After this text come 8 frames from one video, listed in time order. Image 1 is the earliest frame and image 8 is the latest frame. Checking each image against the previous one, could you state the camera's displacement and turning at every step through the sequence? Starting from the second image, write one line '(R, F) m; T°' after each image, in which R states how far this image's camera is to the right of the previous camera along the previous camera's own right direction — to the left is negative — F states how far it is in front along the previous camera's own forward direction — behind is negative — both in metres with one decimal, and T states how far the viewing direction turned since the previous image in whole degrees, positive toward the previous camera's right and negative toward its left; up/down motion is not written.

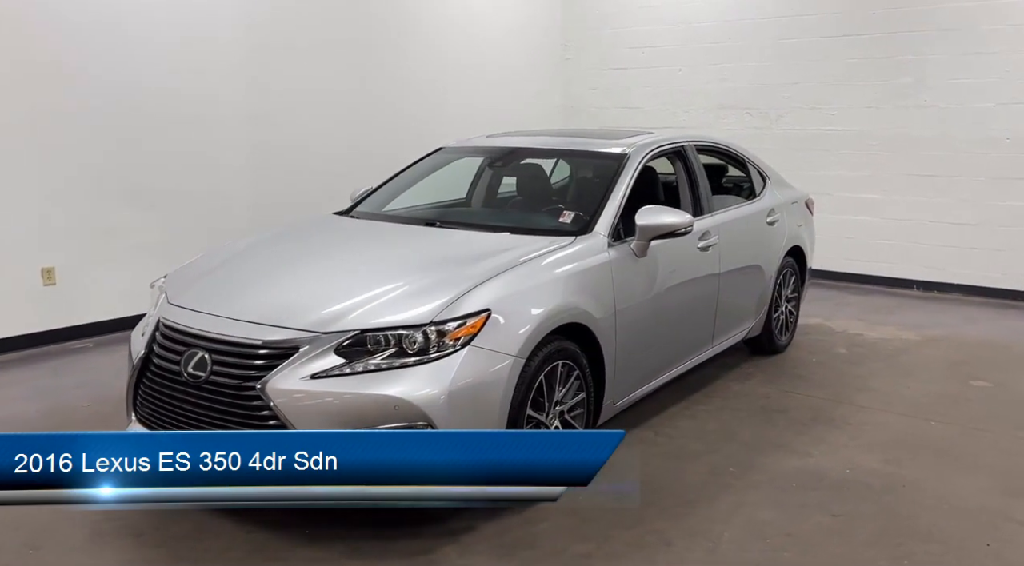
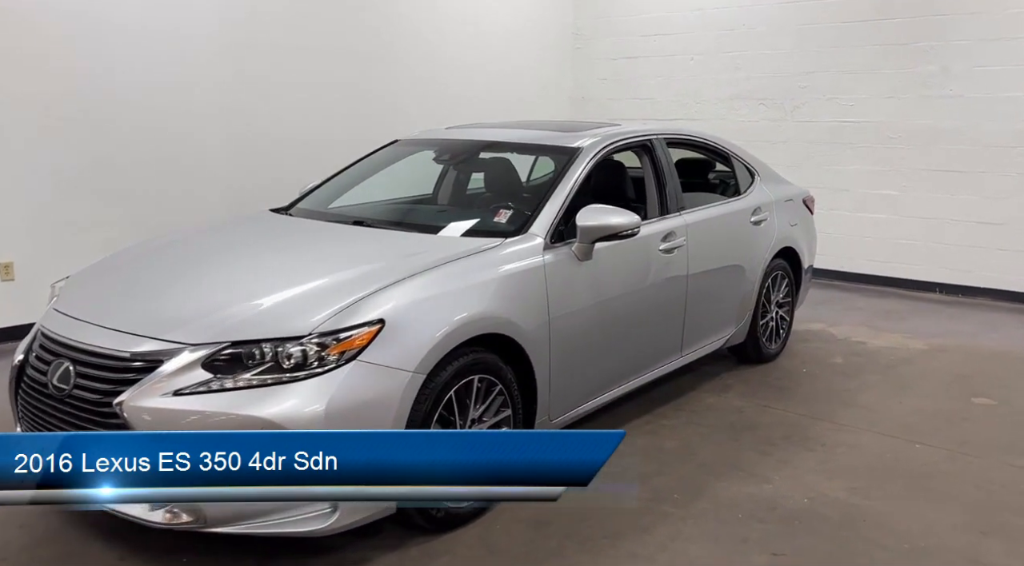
(+0.4, +0.3) m; -3°
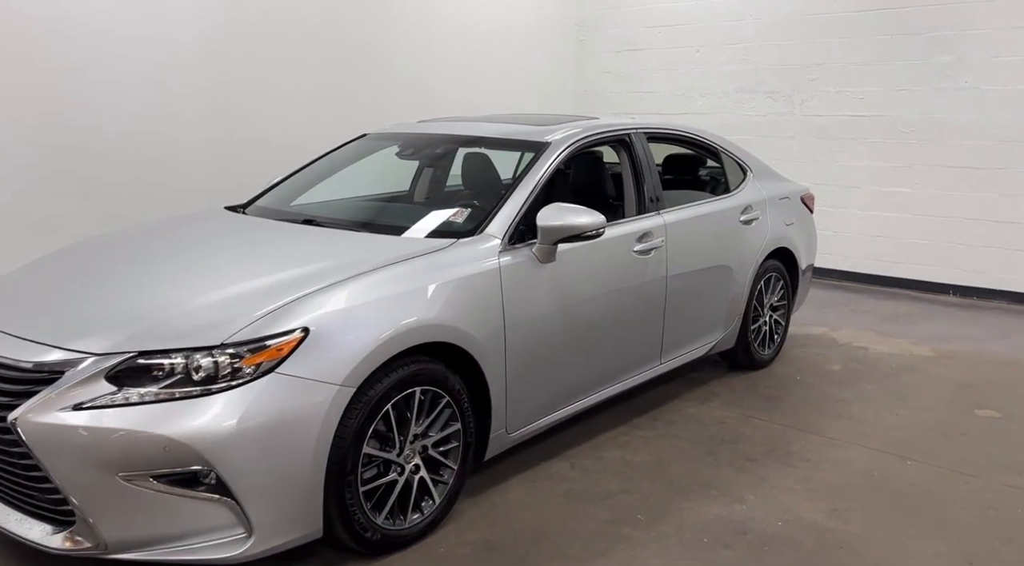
(+0.2, +0.2) m; -2°
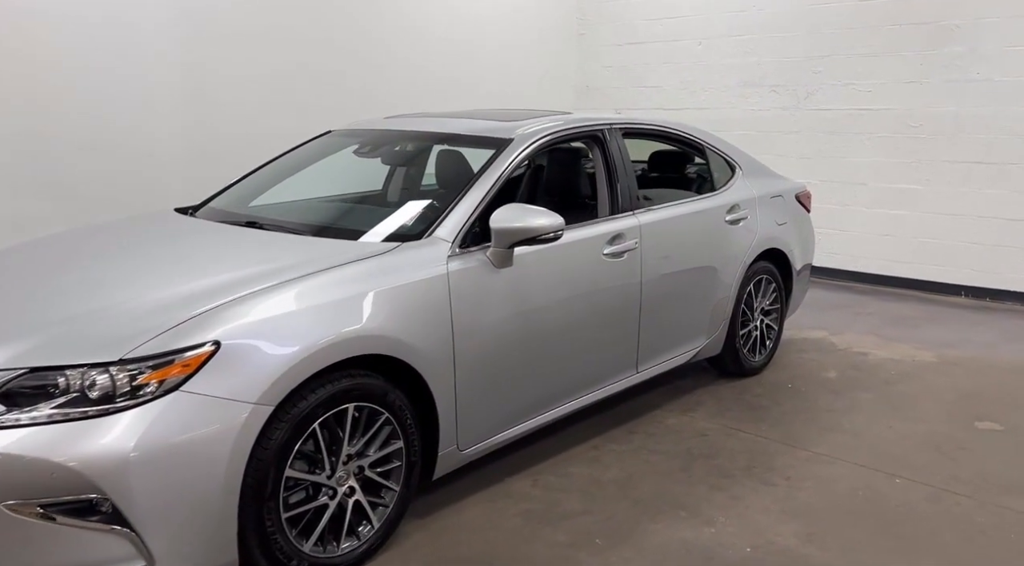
(+0.2, +0.2) m; -1°
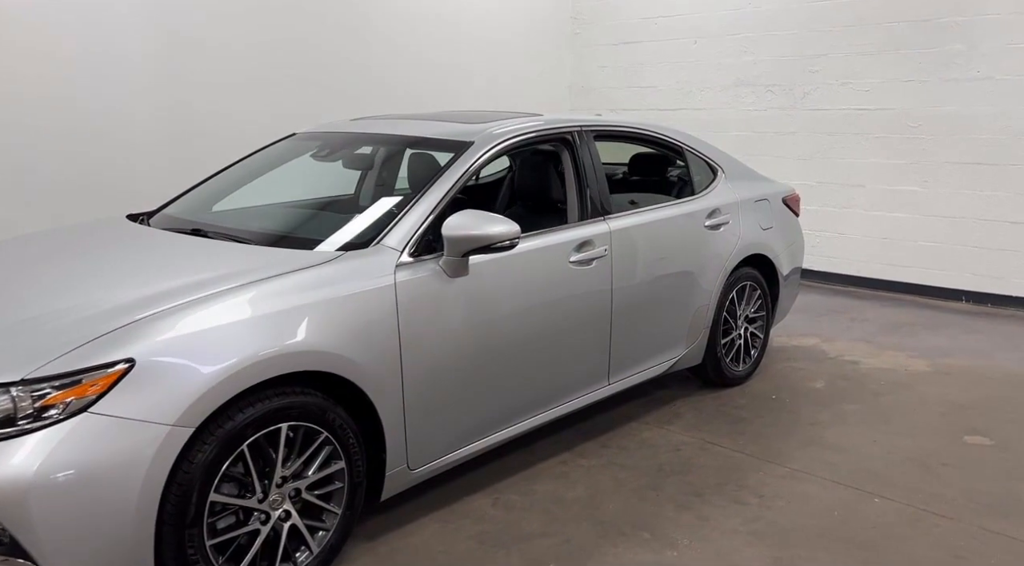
(+0.2, +0.1) m; -1°
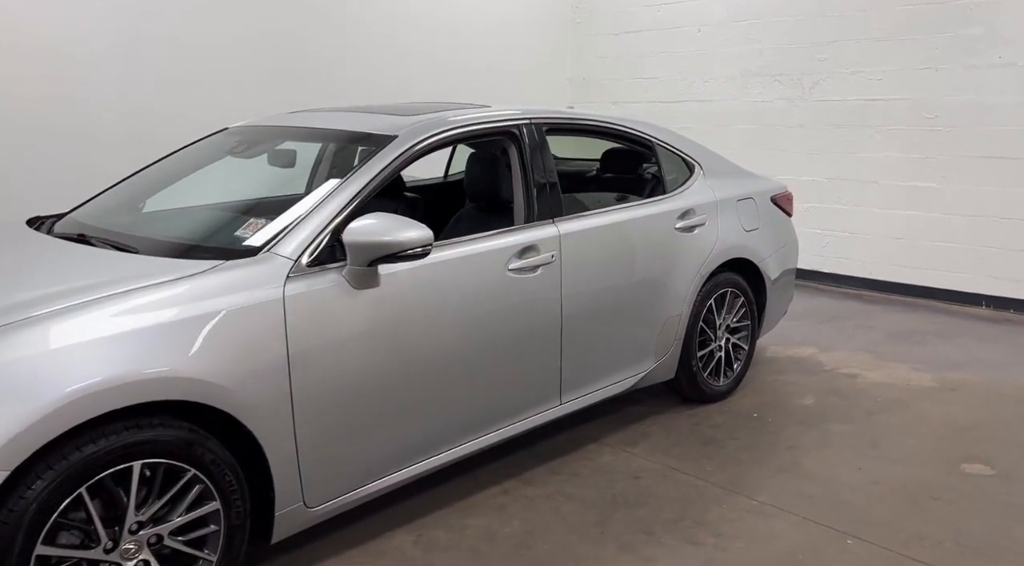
(+0.3, +0.3) m; -2°
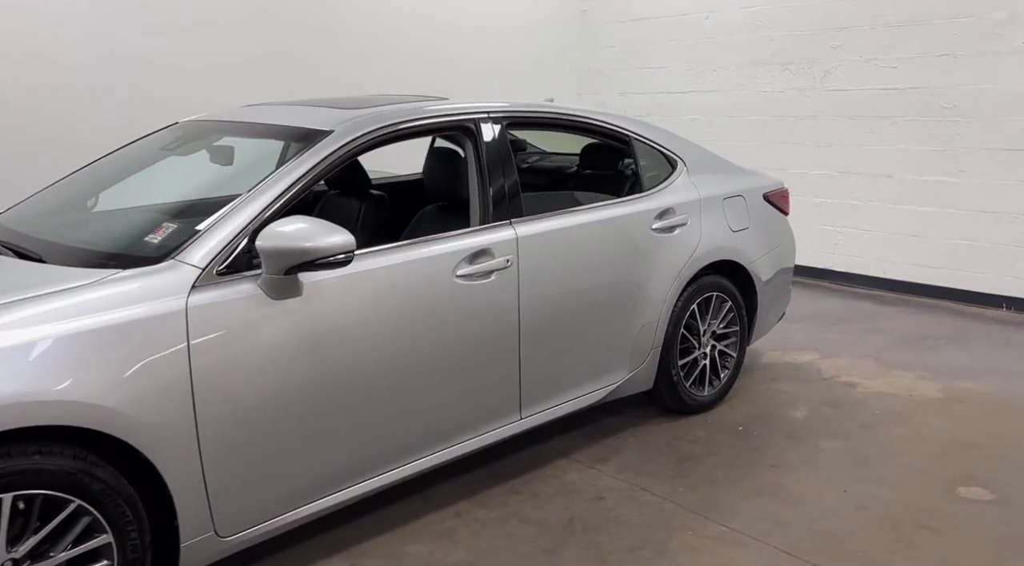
(+0.2, +0.2) m; -2°
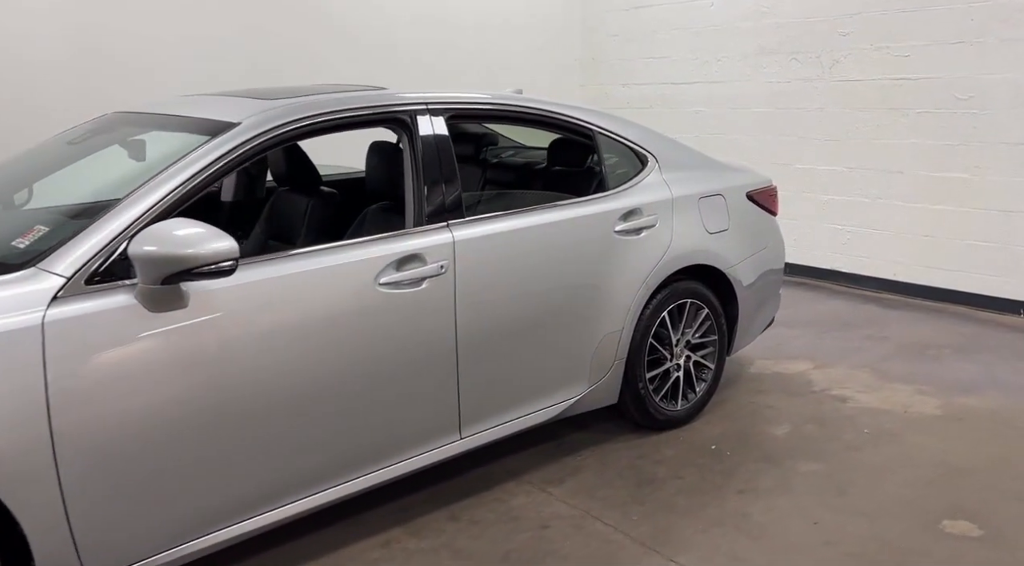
(+0.3, +0.2) m; -2°
